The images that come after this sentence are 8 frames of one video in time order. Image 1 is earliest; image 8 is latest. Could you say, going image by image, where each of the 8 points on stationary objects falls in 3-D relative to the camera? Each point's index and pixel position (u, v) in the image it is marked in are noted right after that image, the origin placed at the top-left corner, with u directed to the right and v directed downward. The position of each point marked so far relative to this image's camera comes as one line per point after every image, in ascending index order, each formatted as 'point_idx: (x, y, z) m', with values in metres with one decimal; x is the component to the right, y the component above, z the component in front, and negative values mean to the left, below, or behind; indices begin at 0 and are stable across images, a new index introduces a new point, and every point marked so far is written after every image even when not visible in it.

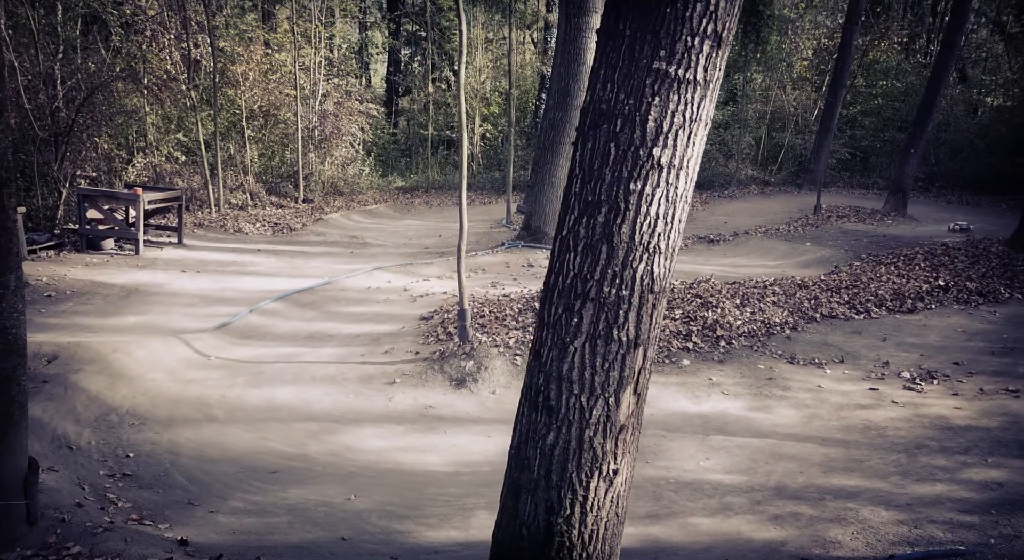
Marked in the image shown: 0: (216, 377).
0: (-3.3, -1.1, +8.4) m
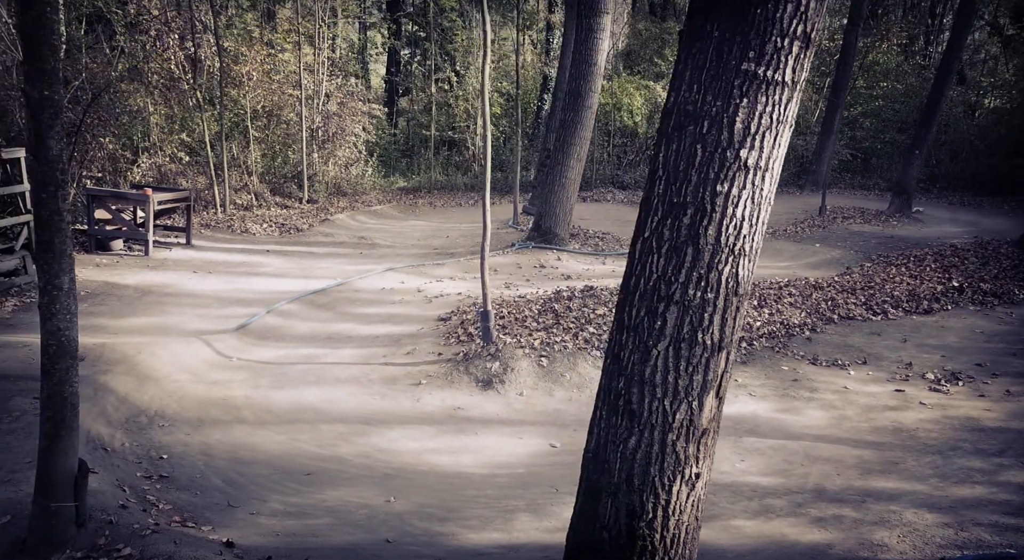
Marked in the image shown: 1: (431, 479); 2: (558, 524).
0: (-3.1, -1.1, +8.4) m
1: (-0.6, -1.5, +5.6) m
2: (+0.3, -1.6, +4.8) m
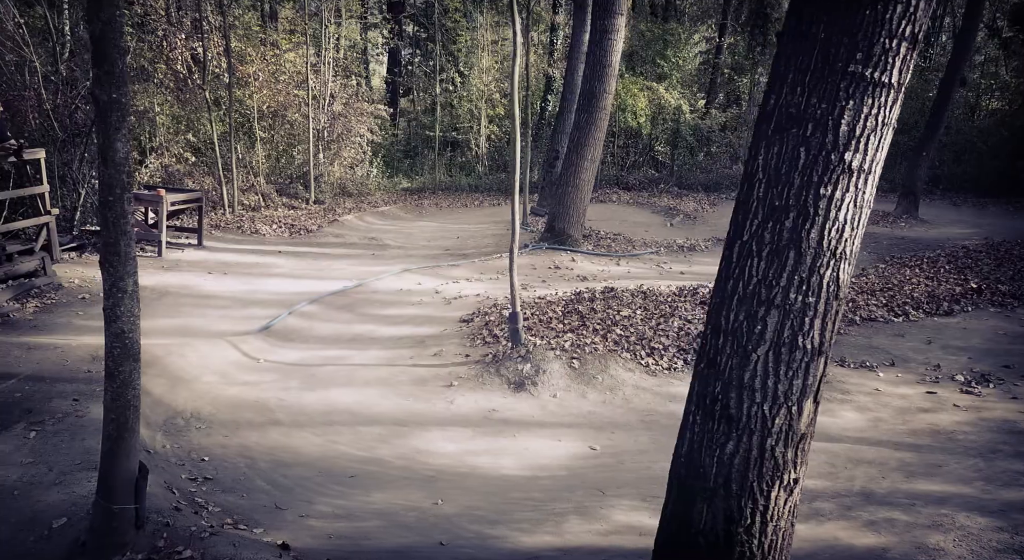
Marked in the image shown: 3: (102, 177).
0: (-2.7, -1.1, +8.4) m
1: (-0.3, -1.5, +5.6) m
2: (+0.6, -1.6, +4.8) m
3: (-2.1, +0.5, +3.8) m
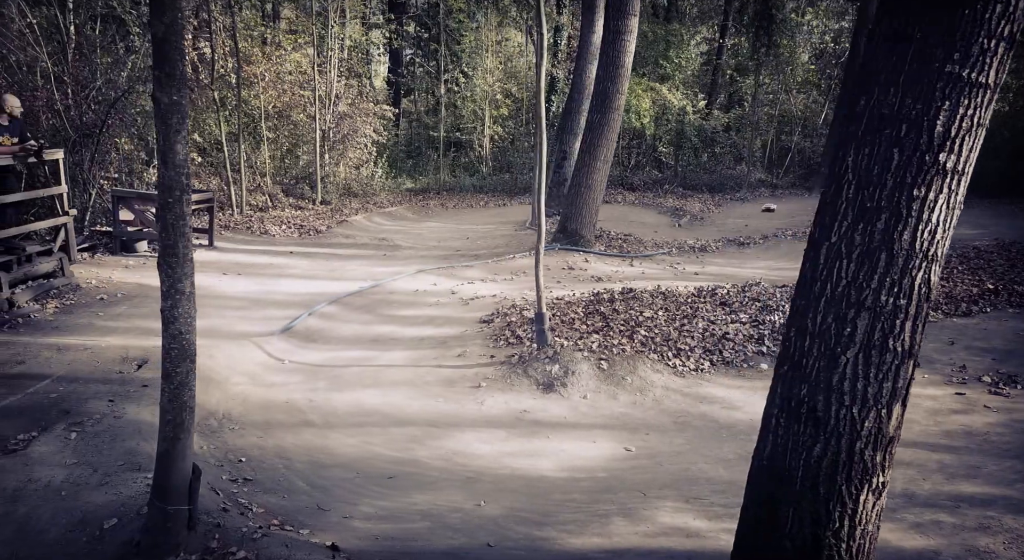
0: (-2.4, -1.1, +8.4) m
1: (0.0, -1.5, +5.6) m
2: (+0.9, -1.6, +4.8) m
3: (-1.8, +0.5, +3.8) m
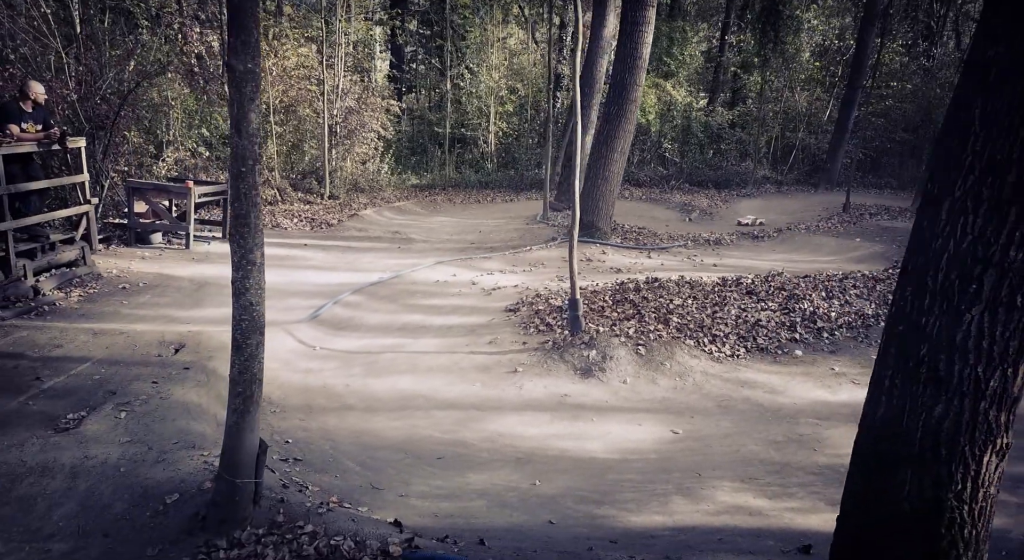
0: (-2.0, -1.0, +8.3) m
1: (+0.4, -1.4, +5.6) m
2: (+1.3, -1.5, +4.8) m
3: (-1.4, +0.7, +3.7) m
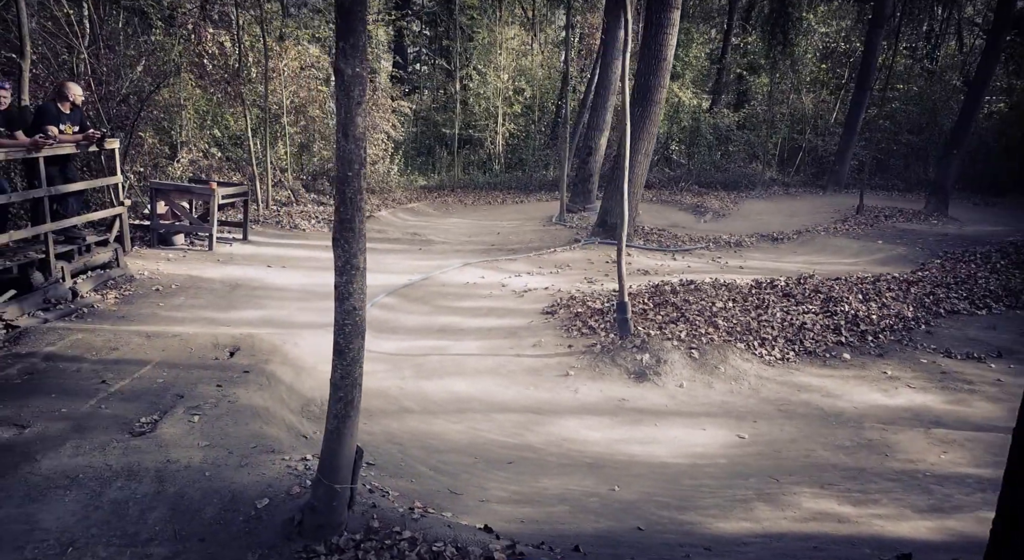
0: (-1.5, -1.0, +8.3) m
1: (+0.9, -1.4, +5.5) m
2: (+1.8, -1.5, +4.7) m
3: (-0.9, +0.6, +3.7) m
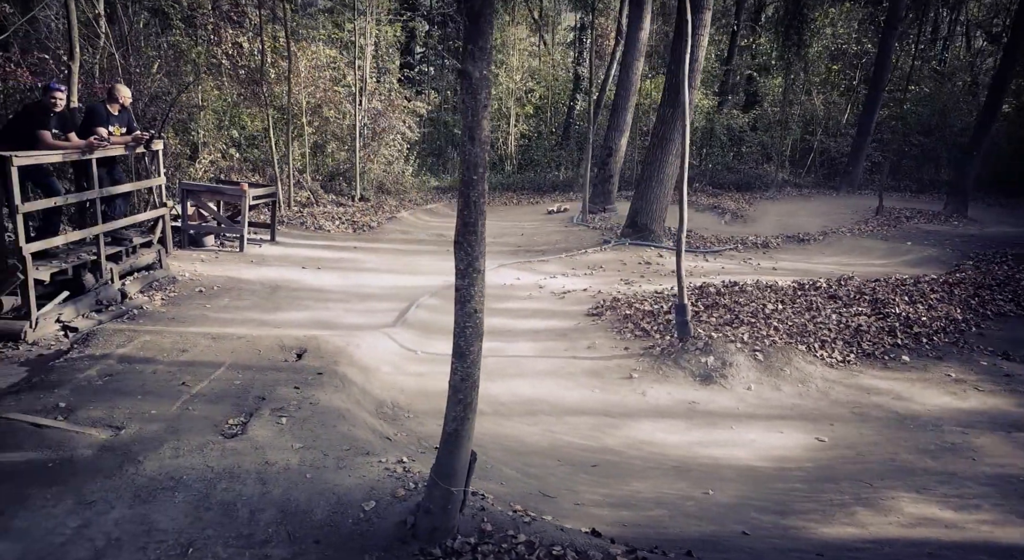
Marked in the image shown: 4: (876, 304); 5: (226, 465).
0: (-0.8, -1.0, +8.3) m
1: (+1.6, -1.4, +5.5) m
2: (+2.5, -1.5, +4.7) m
3: (-0.2, +0.6, +3.7) m
4: (+5.1, -0.3, +10.4) m
5: (-1.8, -1.2, +4.7) m
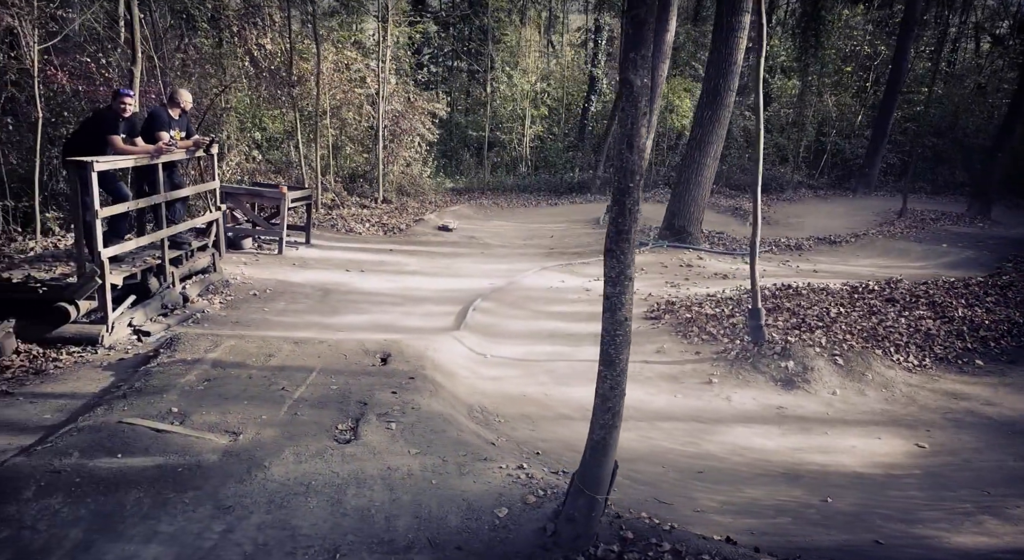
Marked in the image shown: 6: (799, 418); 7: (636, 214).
0: (0.0, -1.1, +8.3) m
1: (+2.4, -1.5, +5.5) m
2: (+3.3, -1.5, +4.7) m
3: (+0.5, +0.6, +3.7) m
4: (+6.0, -0.4, +10.3) m
5: (-1.0, -1.2, +4.7) m
6: (+2.6, -1.3, +6.9) m
7: (+0.6, +0.3, +3.8) m
